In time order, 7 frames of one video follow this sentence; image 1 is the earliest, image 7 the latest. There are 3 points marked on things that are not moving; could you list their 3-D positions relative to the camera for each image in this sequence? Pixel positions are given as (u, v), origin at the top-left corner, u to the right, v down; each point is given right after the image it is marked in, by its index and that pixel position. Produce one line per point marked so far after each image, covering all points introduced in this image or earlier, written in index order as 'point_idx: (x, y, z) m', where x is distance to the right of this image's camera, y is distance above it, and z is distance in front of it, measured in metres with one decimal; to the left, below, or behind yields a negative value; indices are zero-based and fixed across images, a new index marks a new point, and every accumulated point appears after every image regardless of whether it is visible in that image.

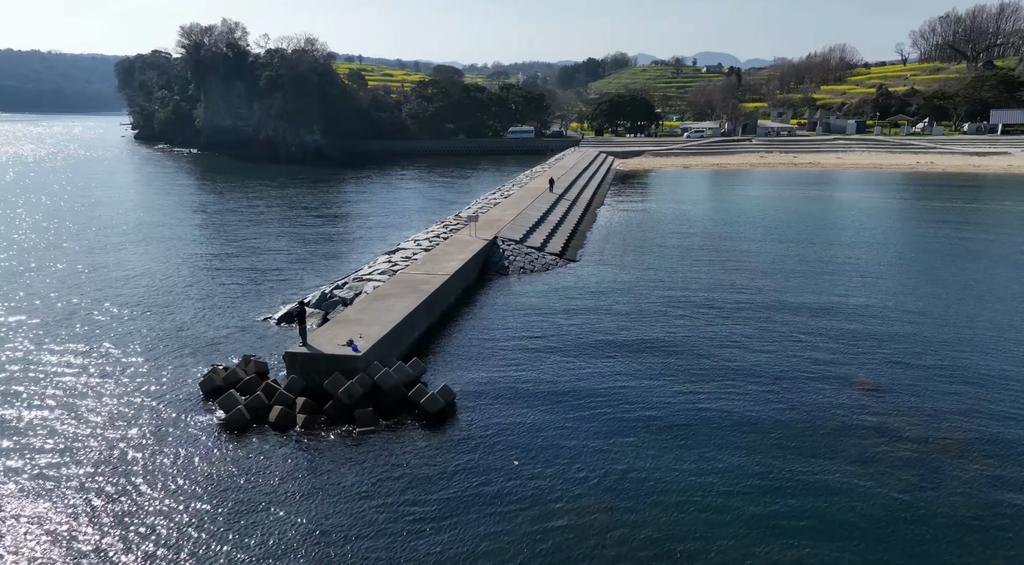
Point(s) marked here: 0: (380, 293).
0: (-3.0, -0.2, +19.5) m
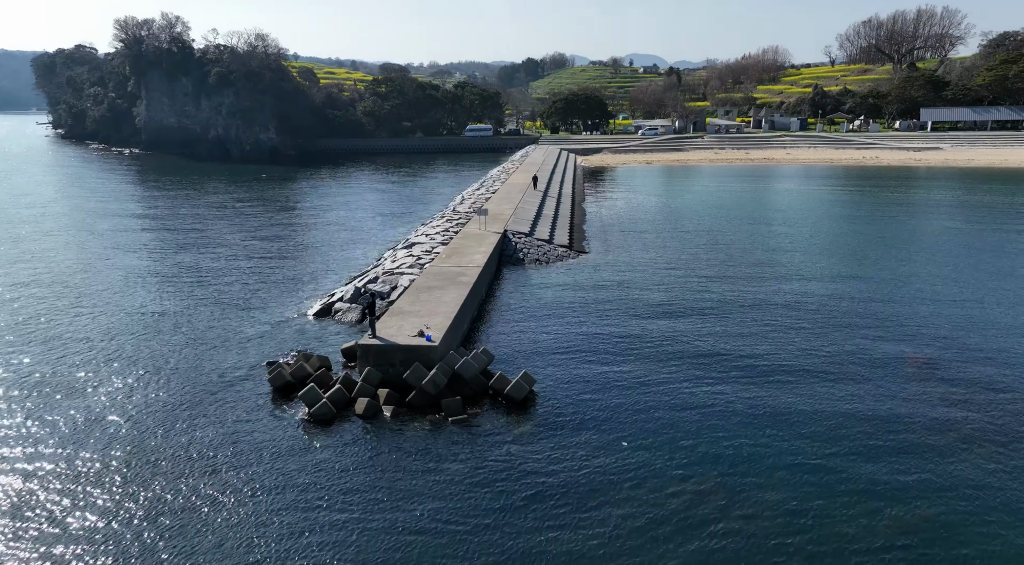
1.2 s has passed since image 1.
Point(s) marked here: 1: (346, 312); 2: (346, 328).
0: (-2.1, 0.0, +19.9) m
1: (-4.0, -0.6, +20.3) m
2: (-3.9, -1.0, +19.7) m
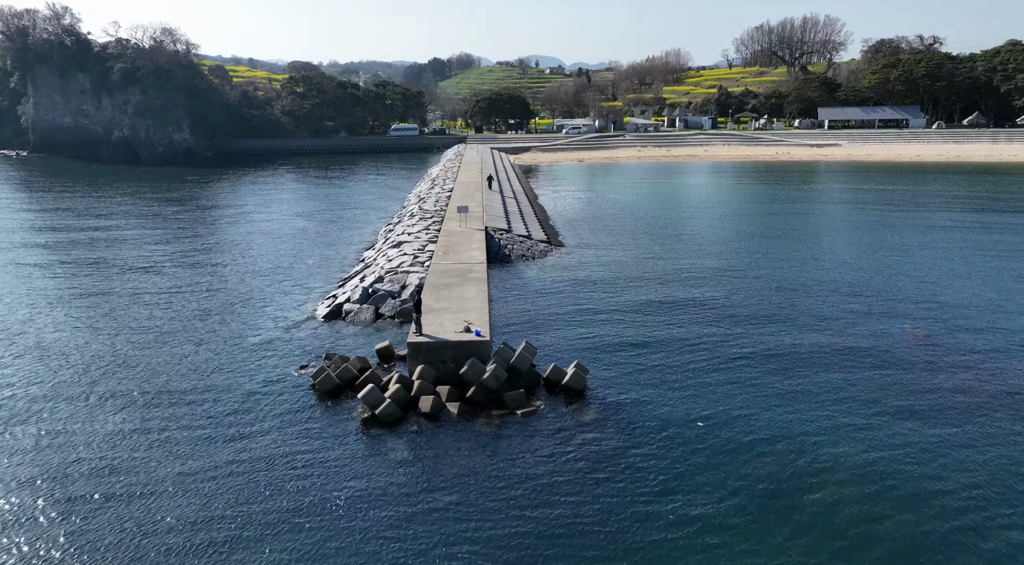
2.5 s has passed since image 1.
0: (-1.8, 0.0, +19.9) m
1: (-3.7, -0.6, +20.0) m
2: (-3.5, -1.0, +19.4) m
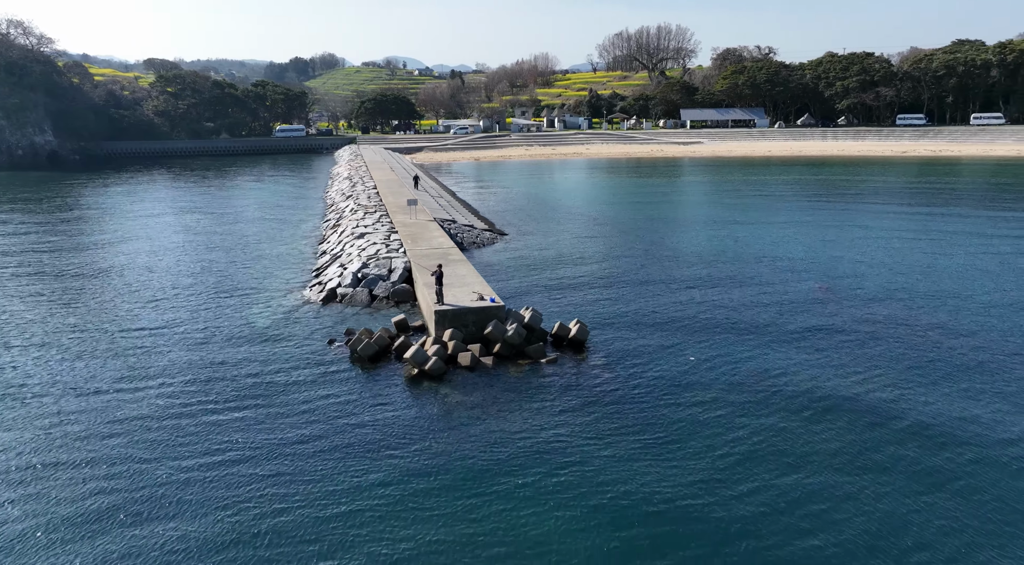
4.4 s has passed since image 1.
0: (-2.3, +0.4, +20.8) m
1: (-4.1, -0.3, +20.5) m
2: (-3.7, -0.7, +20.0) m
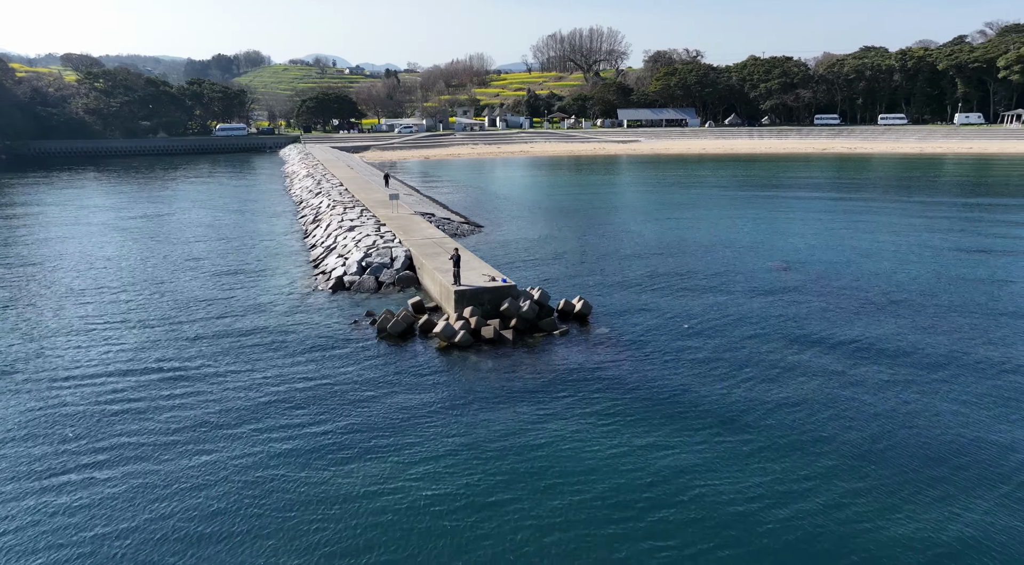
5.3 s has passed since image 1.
0: (-2.3, +0.6, +21.8) m
1: (-4.1, -0.1, +21.3) m
2: (-3.6, -0.4, +20.8) m
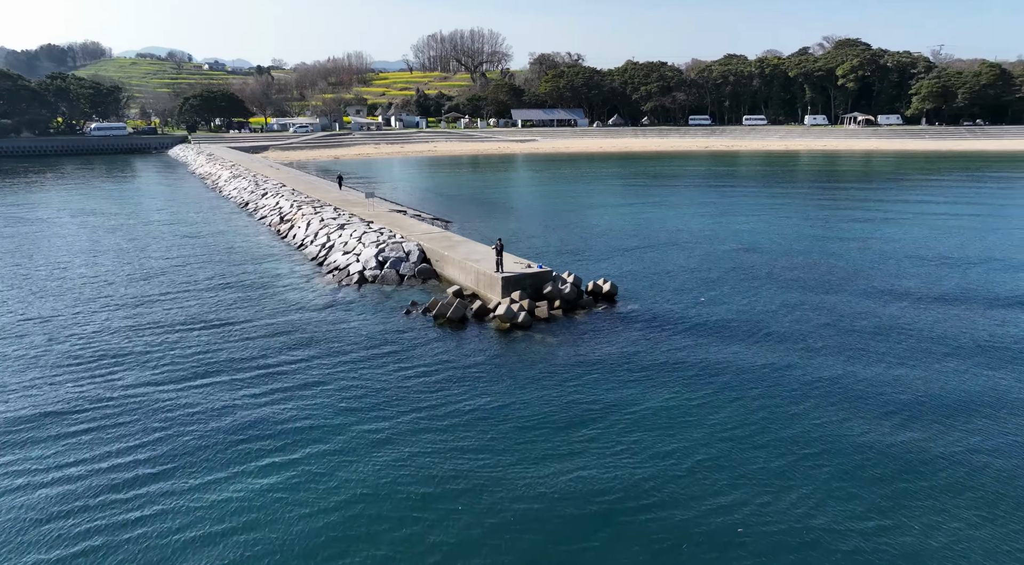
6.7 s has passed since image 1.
0: (-1.8, +0.9, +22.4) m
1: (-3.4, 0.0, +21.5) m
2: (-2.9, -0.3, +21.1) m
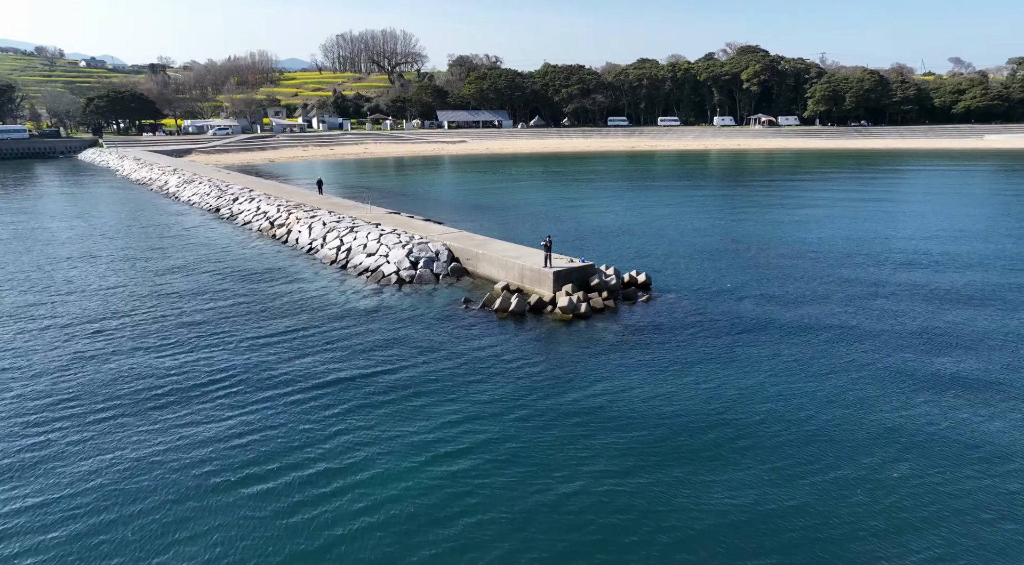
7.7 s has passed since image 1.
0: (-1.0, +0.9, +22.2) m
1: (-2.3, 0.0, +20.9) m
2: (-1.7, -0.3, +20.7) m
